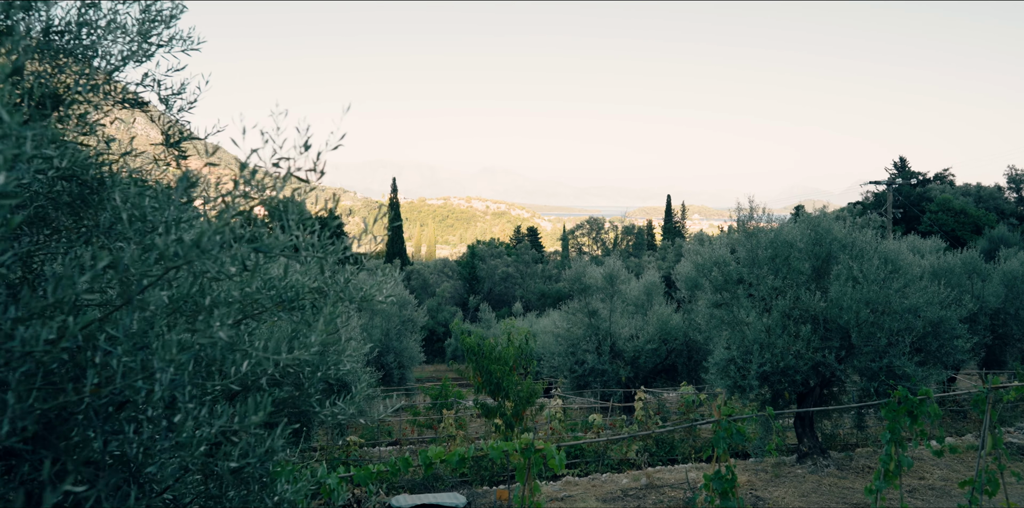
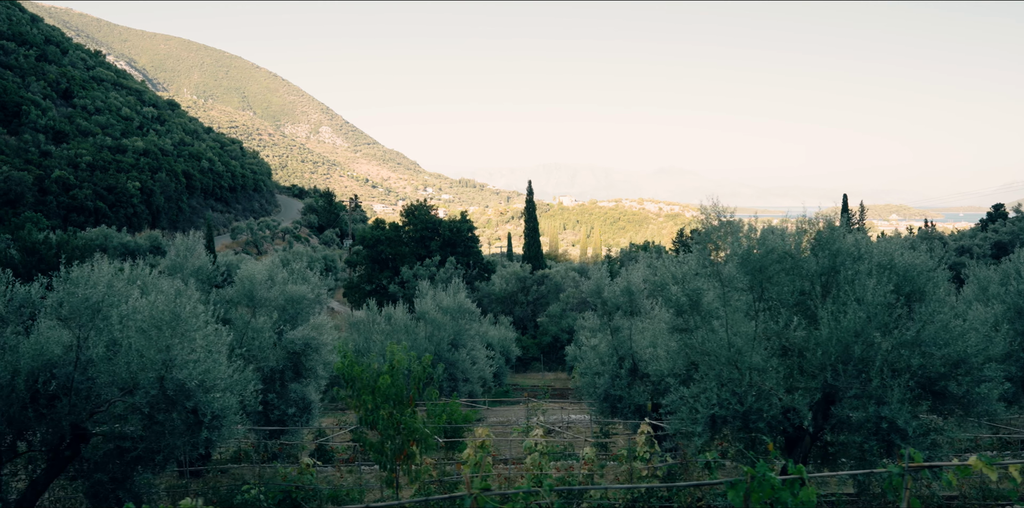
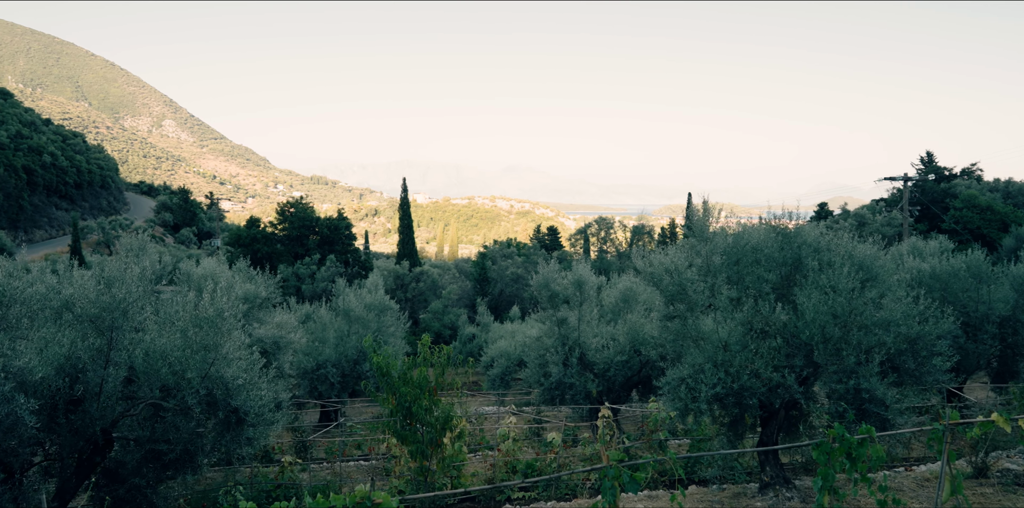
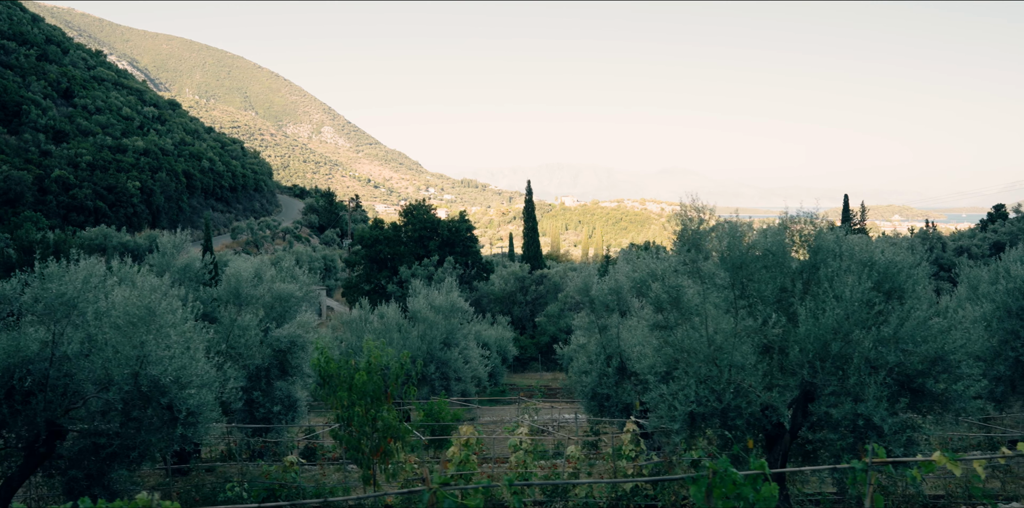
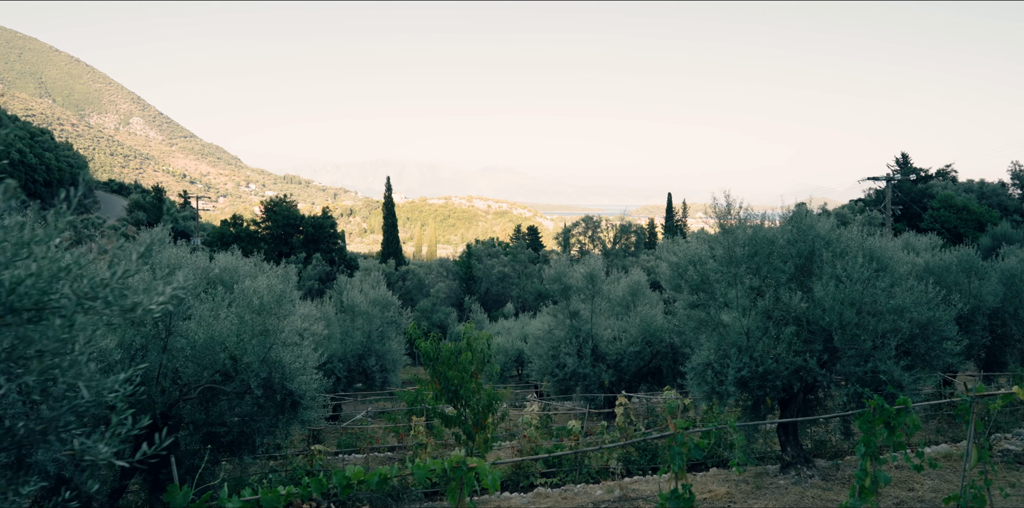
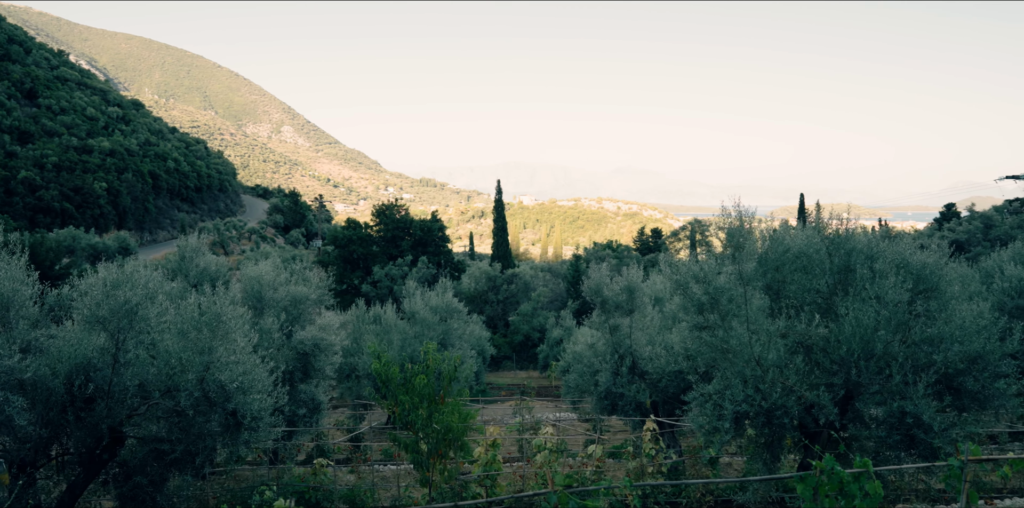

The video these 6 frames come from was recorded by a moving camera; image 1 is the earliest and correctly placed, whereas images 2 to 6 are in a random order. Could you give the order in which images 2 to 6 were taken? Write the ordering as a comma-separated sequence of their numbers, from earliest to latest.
5, 3, 6, 2, 4
